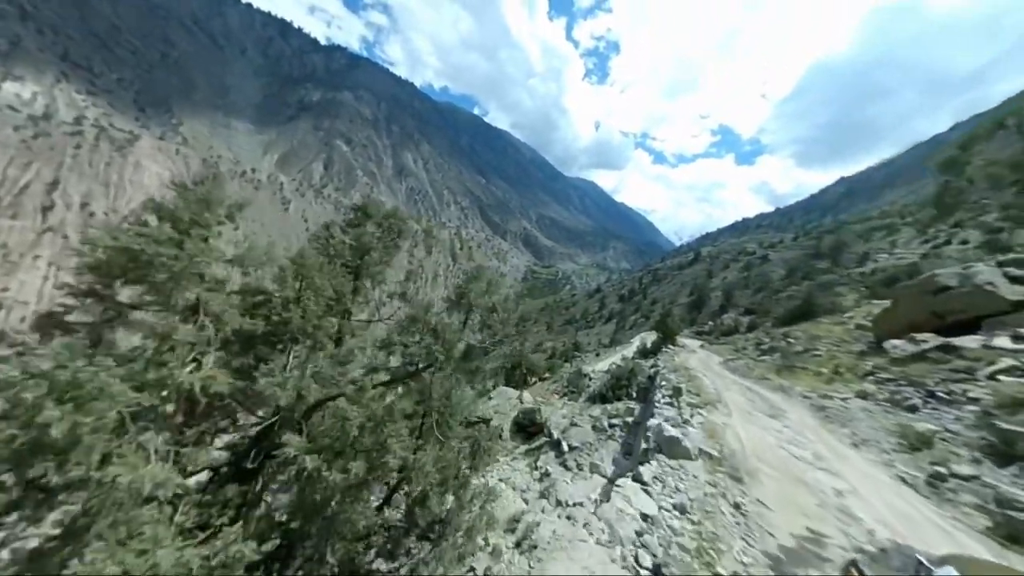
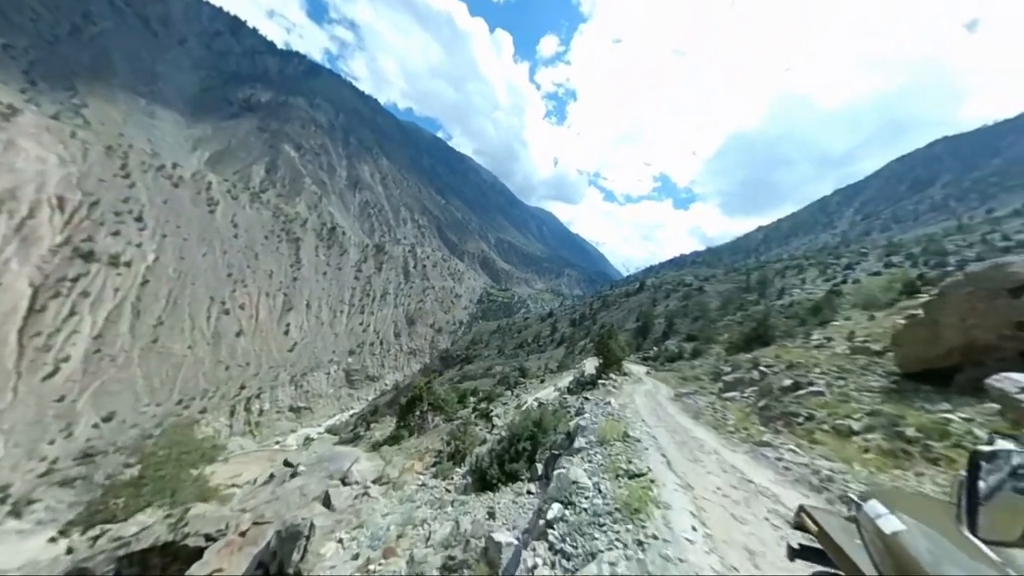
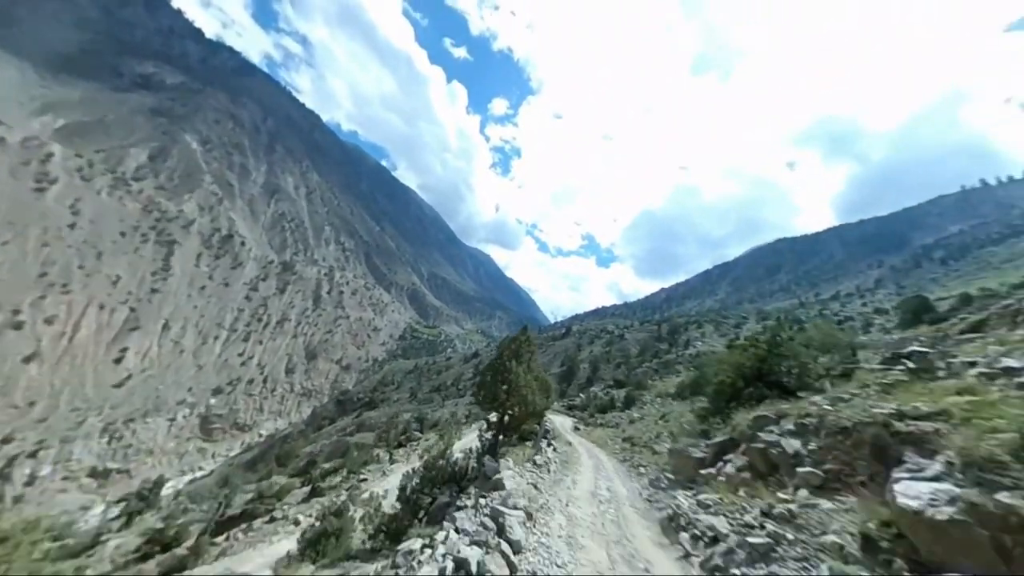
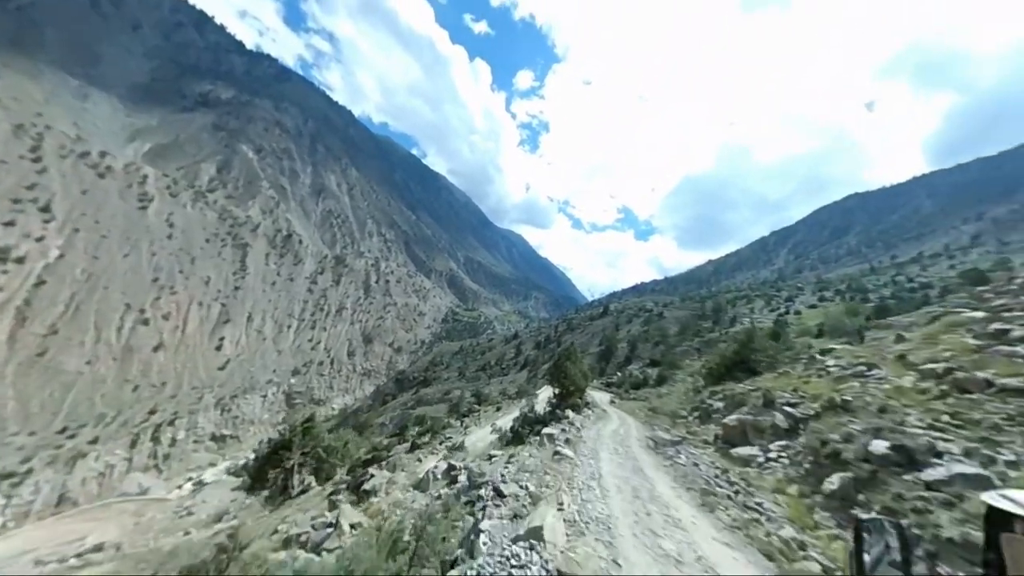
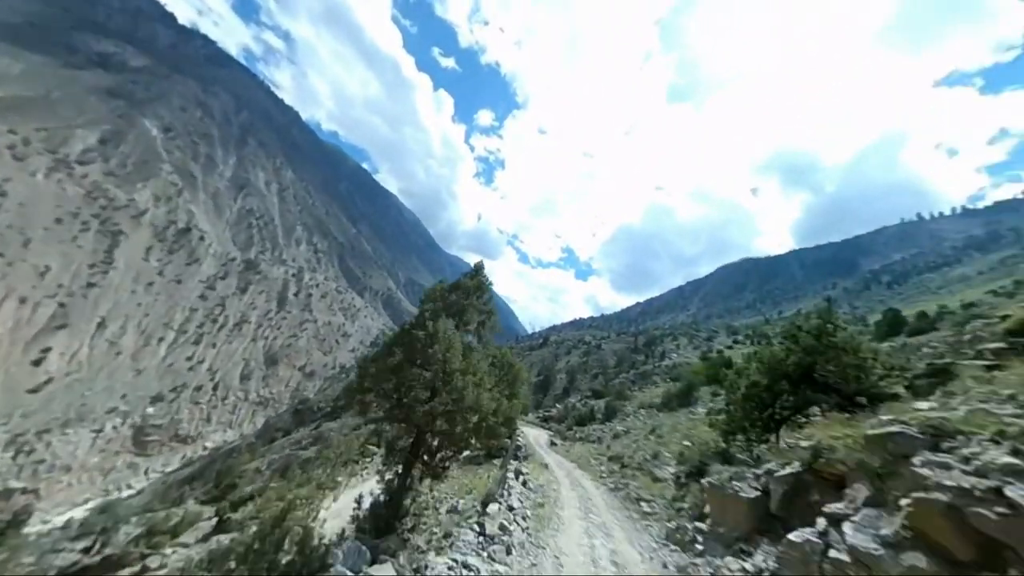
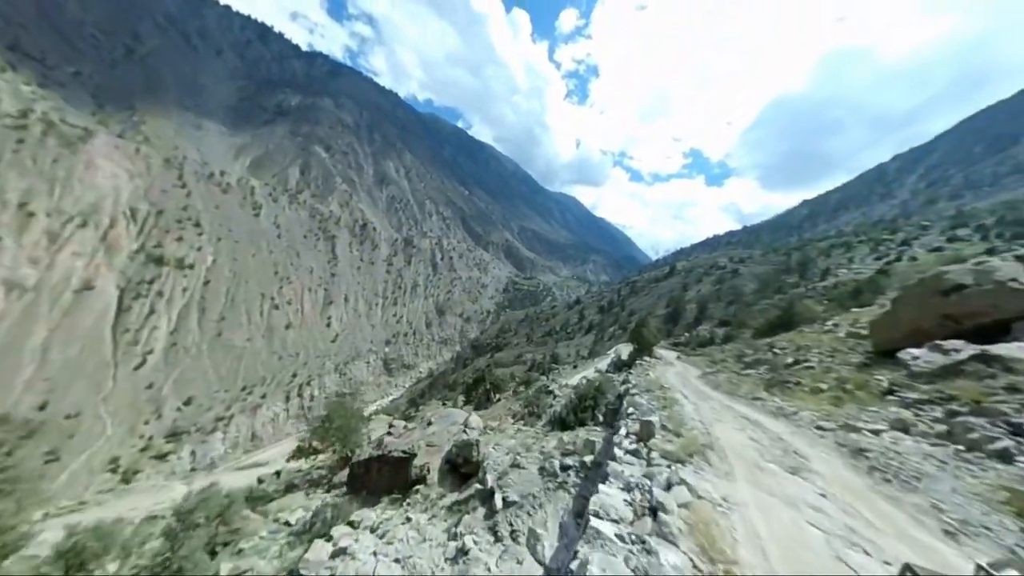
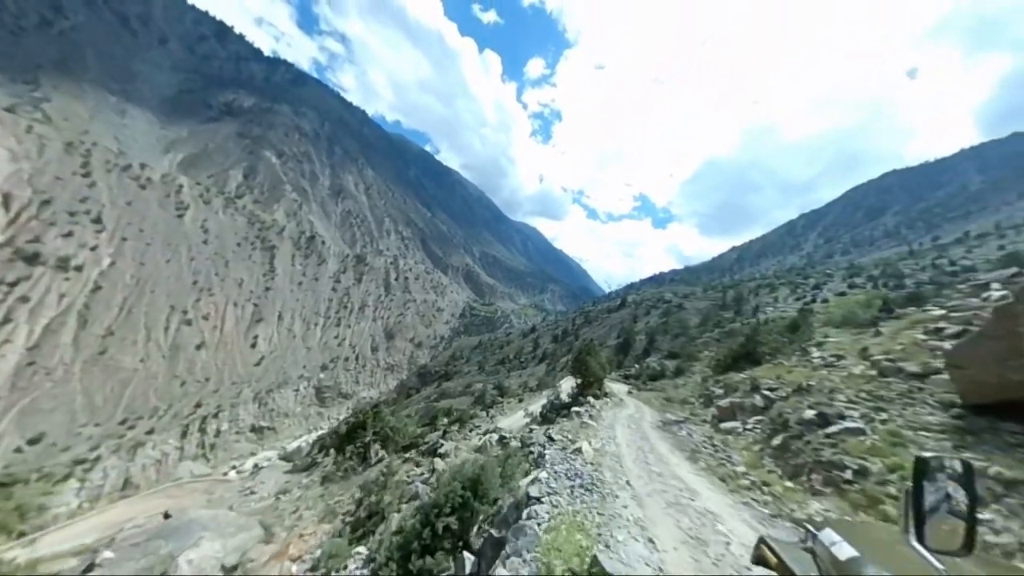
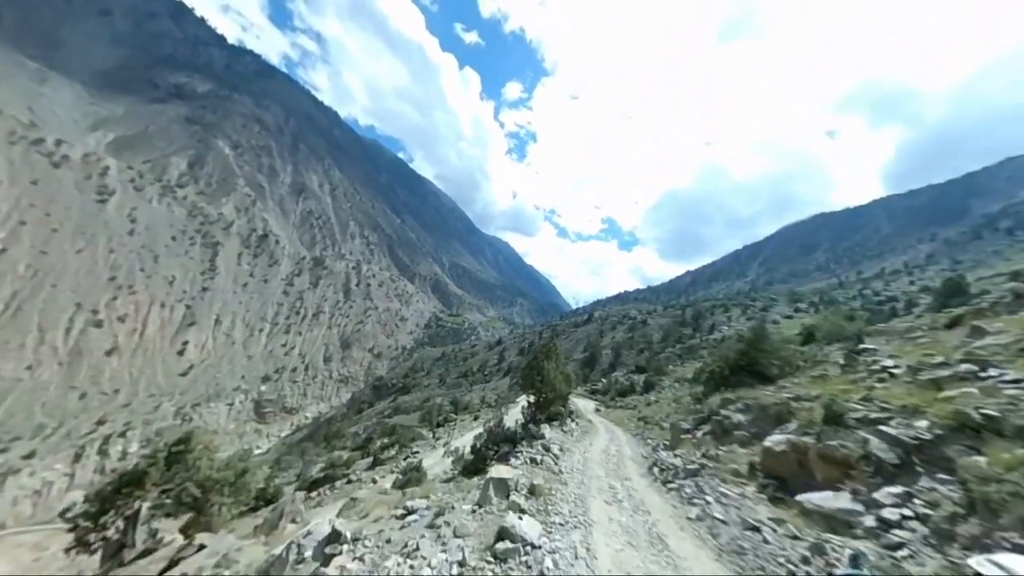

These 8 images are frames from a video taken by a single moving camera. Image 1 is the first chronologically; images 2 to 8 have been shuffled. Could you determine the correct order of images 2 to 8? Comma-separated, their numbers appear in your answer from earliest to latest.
6, 2, 7, 4, 8, 3, 5
